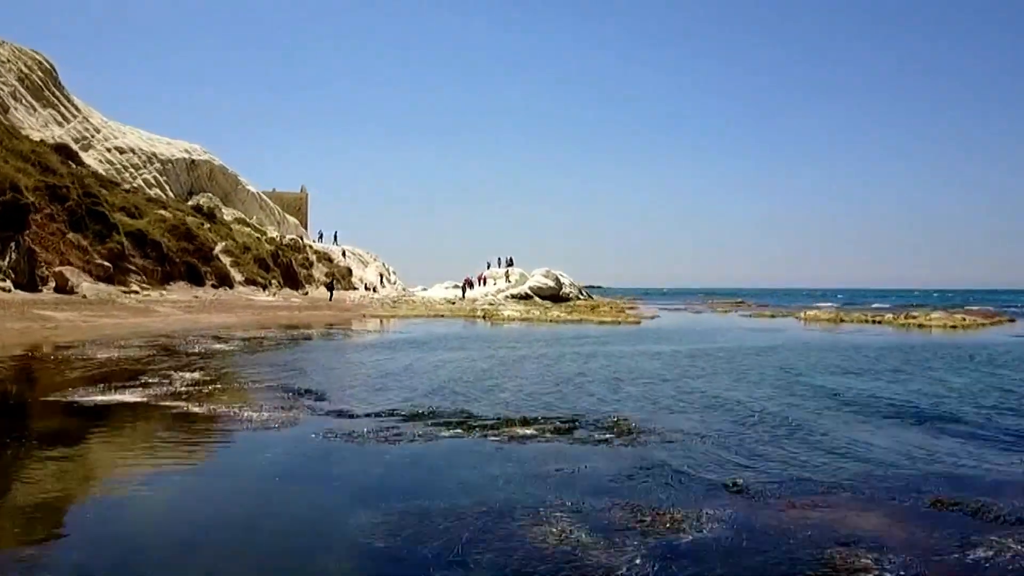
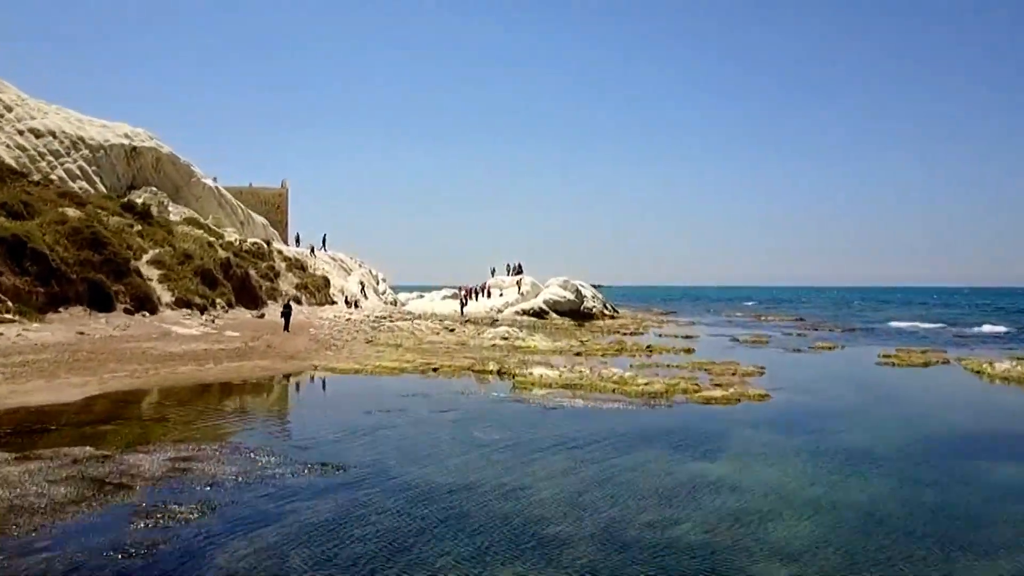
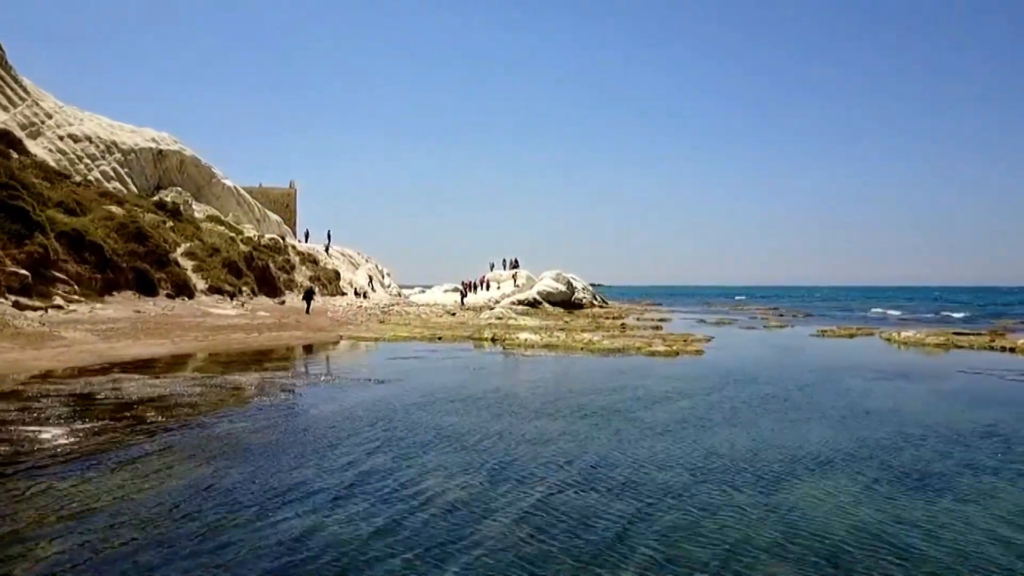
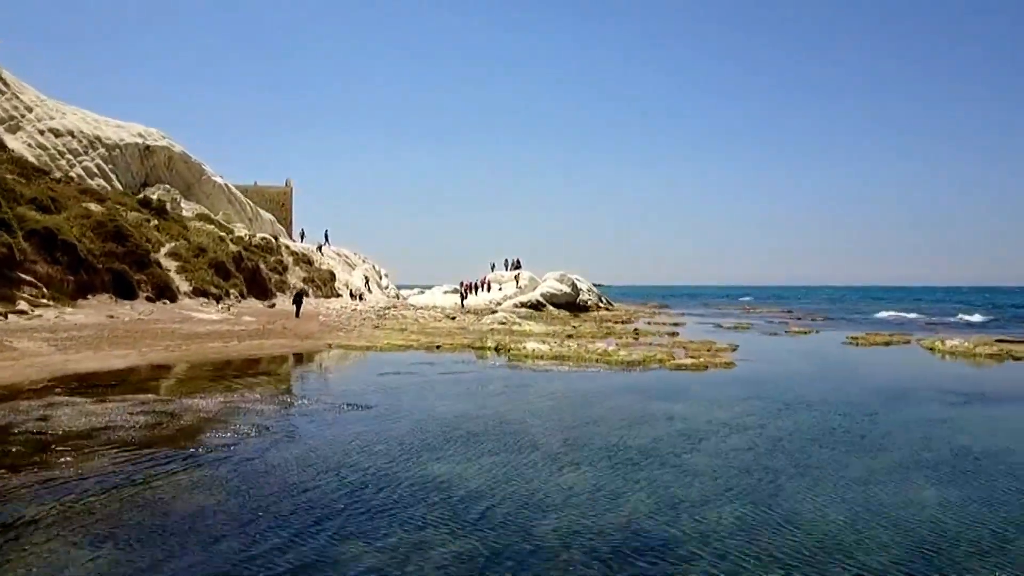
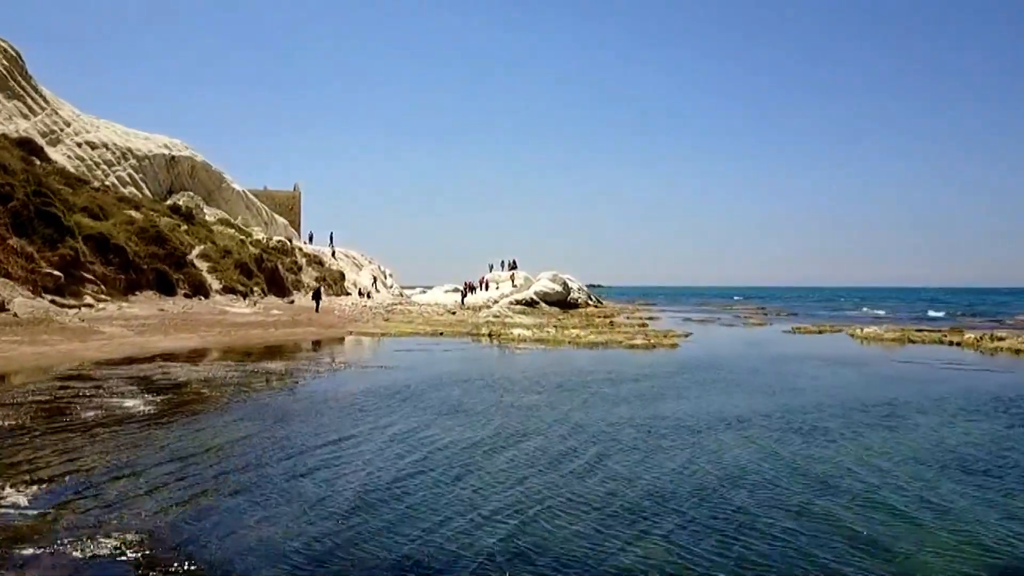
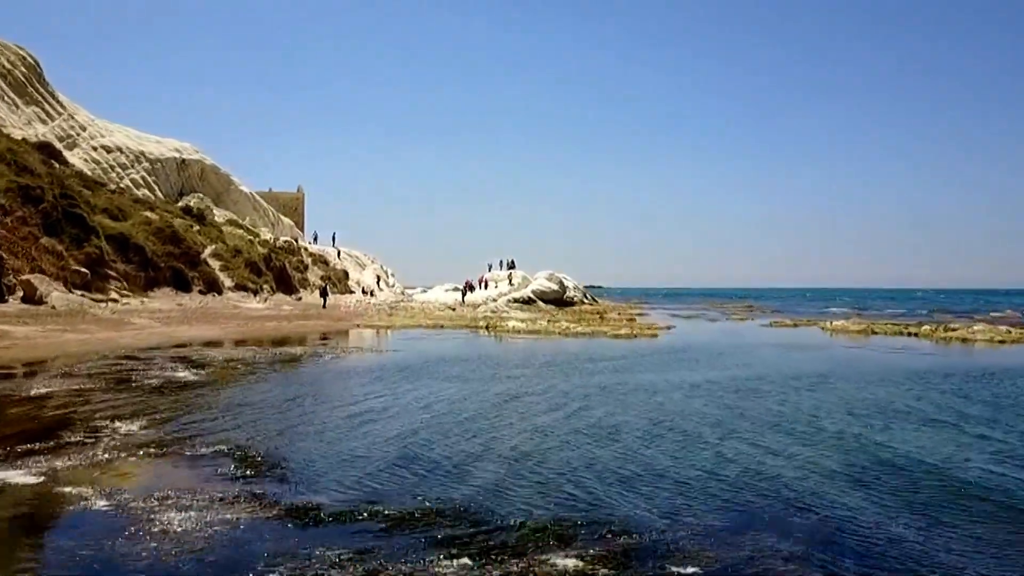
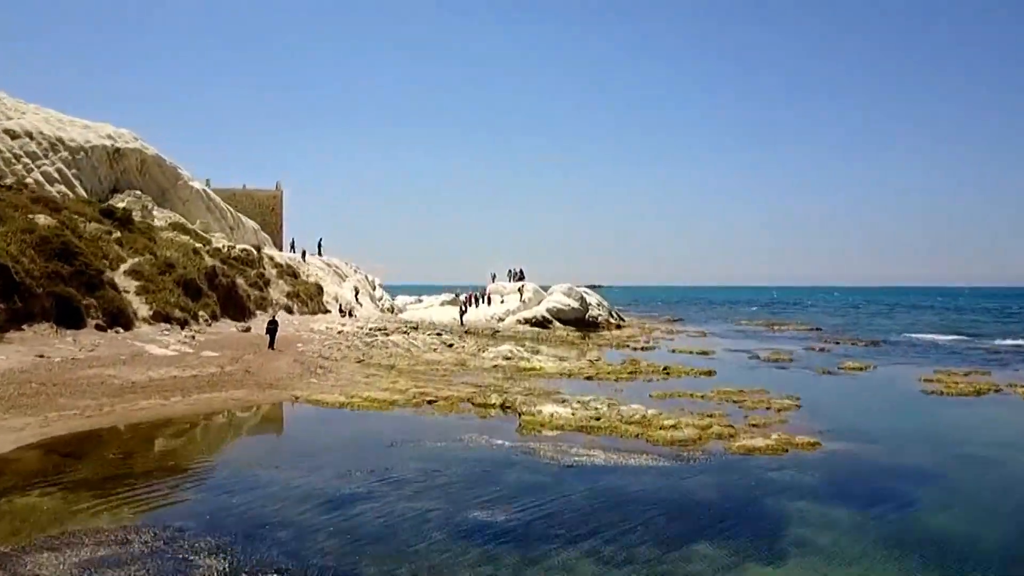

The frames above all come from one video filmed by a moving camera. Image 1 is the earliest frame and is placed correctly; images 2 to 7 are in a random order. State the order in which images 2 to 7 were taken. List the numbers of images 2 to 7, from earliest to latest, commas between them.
6, 5, 3, 4, 2, 7
